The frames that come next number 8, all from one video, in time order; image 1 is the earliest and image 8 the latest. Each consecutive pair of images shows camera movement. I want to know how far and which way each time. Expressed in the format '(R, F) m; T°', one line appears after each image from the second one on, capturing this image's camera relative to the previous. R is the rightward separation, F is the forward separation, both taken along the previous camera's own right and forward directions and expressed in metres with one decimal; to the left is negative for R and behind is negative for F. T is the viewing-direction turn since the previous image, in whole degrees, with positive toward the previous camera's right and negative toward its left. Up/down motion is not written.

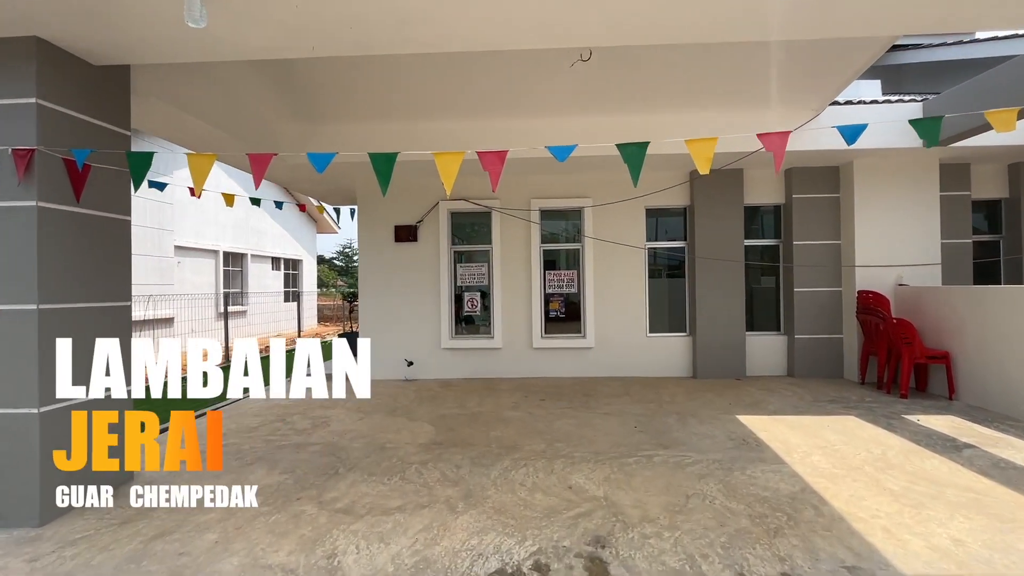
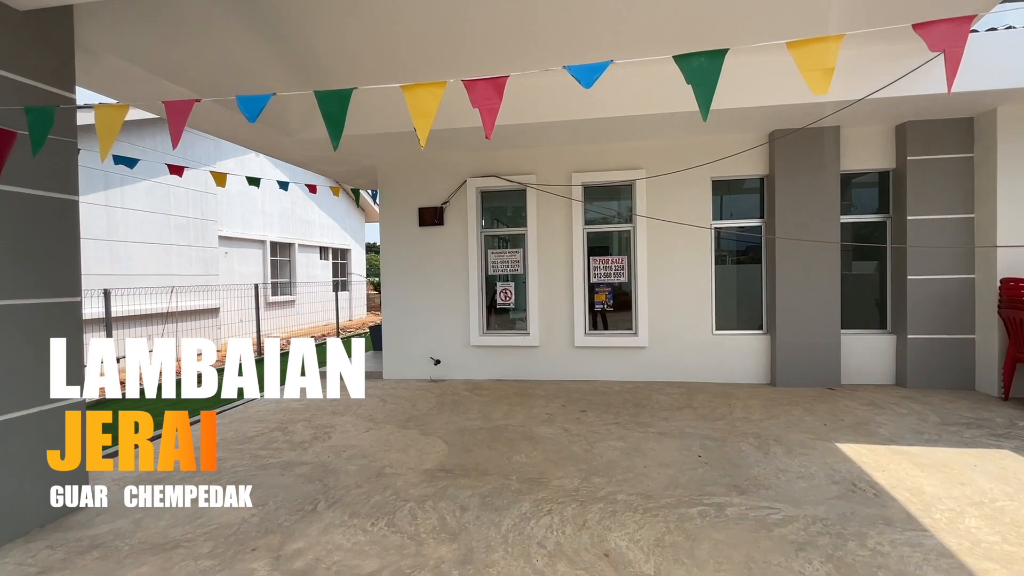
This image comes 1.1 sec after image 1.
(+0.2, +0.9) m; -7°
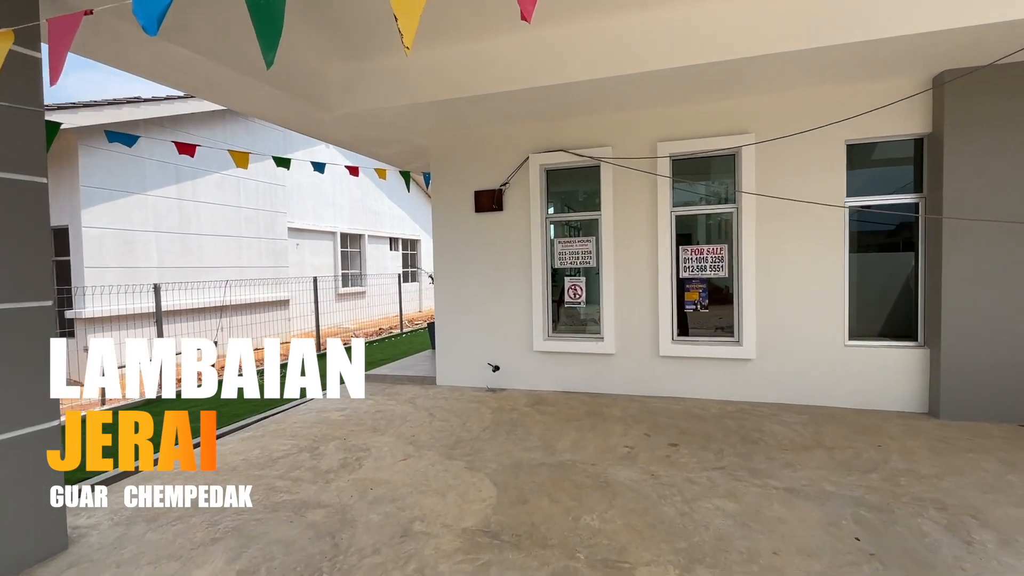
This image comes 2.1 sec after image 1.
(0.0, +0.9) m; -9°
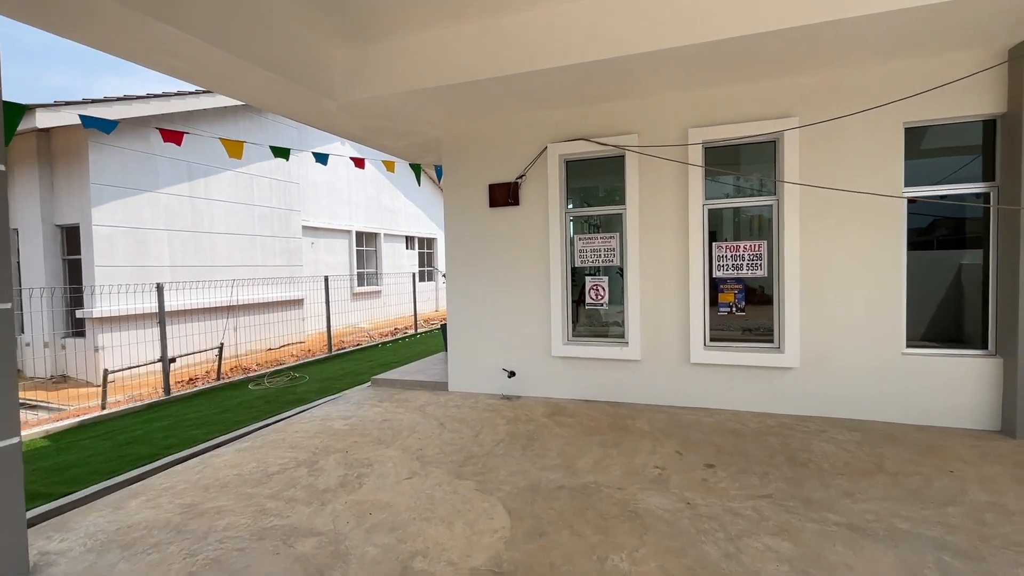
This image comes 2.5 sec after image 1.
(0.0, +0.4) m; -2°
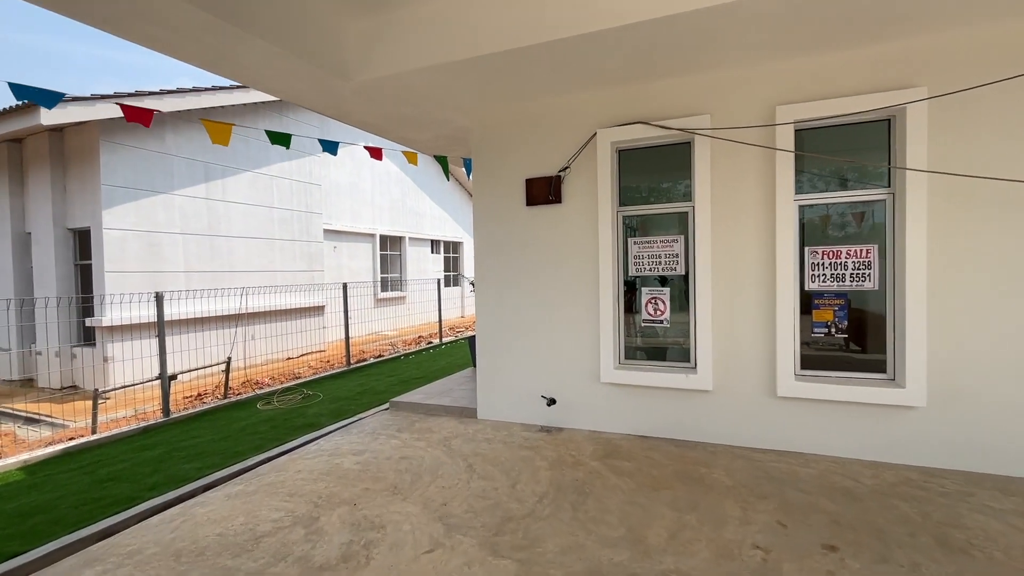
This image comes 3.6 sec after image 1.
(-0.1, +0.7) m; -3°
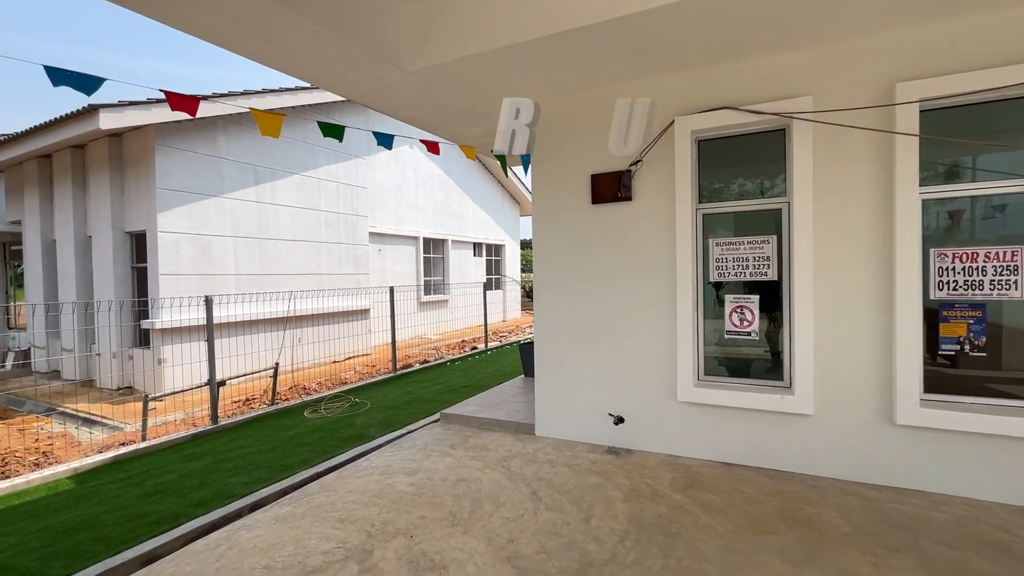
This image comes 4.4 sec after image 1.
(-0.2, +0.3) m; -4°
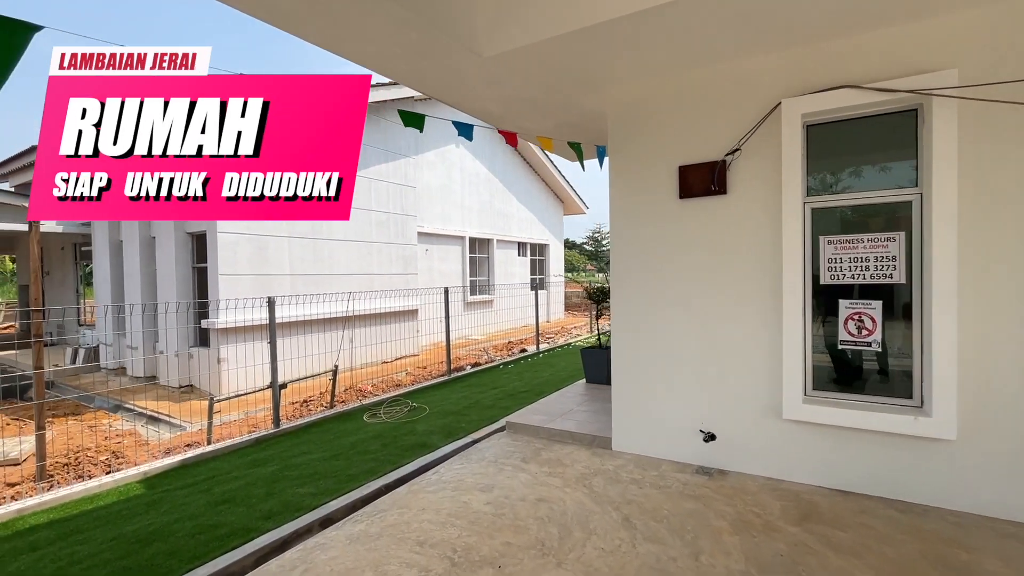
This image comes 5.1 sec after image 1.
(-0.3, +0.3) m; -4°
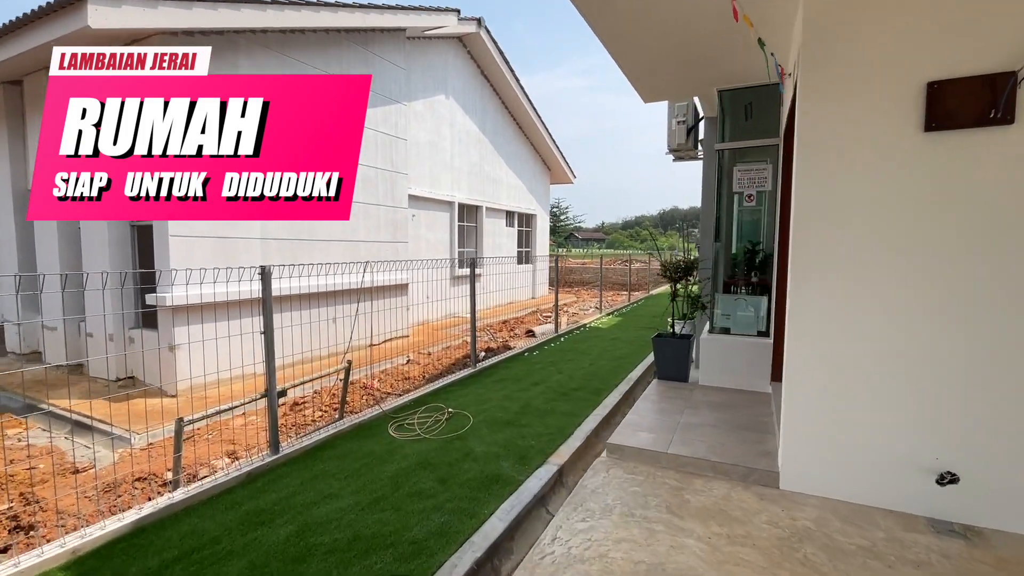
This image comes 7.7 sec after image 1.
(-1.0, +1.3) m; +6°
